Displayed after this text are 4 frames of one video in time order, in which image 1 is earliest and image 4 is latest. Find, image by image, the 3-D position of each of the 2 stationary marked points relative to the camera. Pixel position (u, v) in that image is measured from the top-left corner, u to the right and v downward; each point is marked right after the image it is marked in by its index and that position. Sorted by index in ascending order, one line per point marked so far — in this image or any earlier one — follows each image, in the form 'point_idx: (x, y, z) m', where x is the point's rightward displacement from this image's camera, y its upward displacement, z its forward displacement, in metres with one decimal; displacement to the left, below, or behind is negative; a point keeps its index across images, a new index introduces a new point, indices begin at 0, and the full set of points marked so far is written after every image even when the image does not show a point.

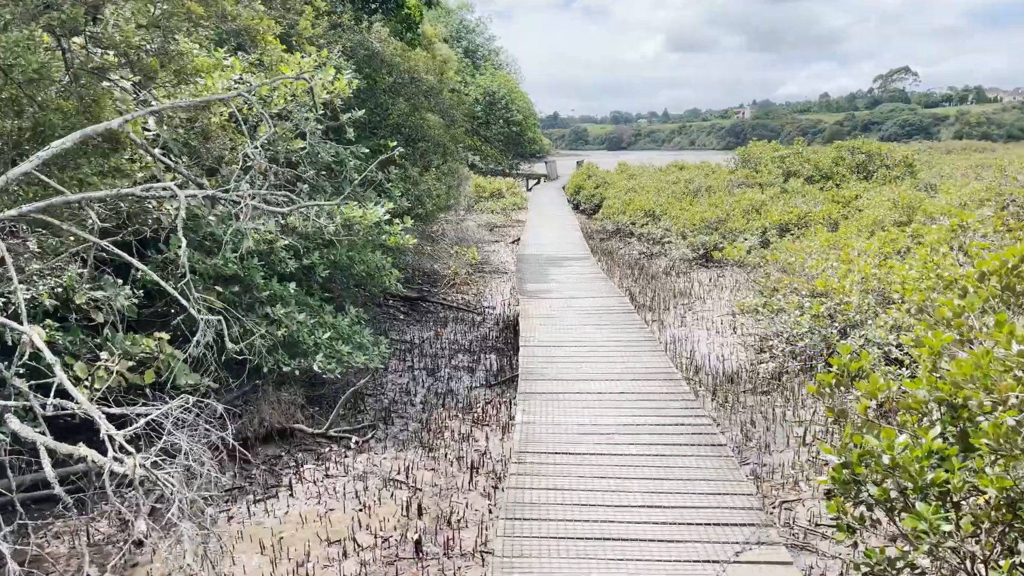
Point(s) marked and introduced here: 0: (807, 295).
0: (+2.5, 0.0, +7.0) m
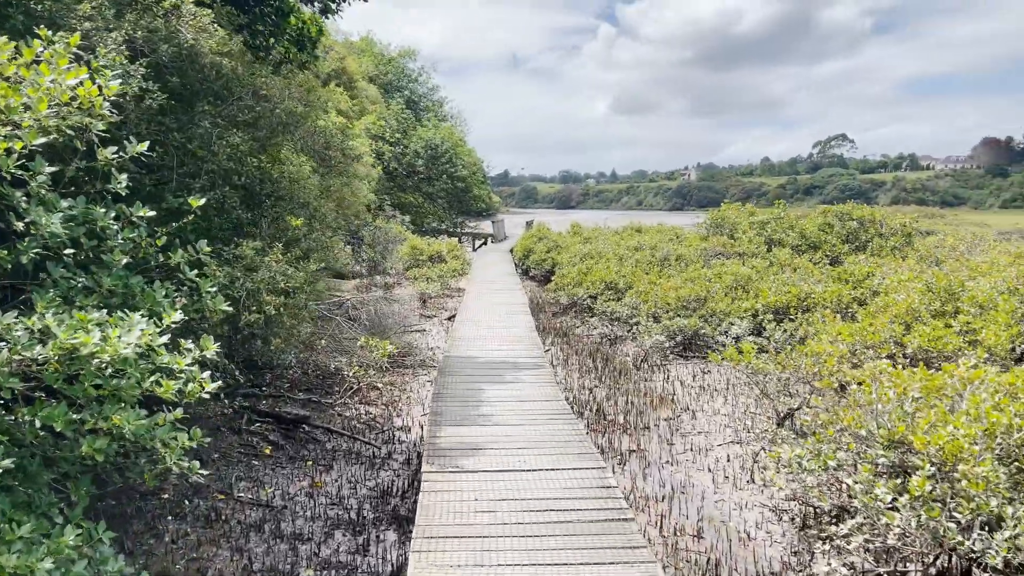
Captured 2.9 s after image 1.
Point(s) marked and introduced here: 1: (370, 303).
0: (+2.0, -0.8, +4.6) m
1: (-1.6, -0.2, +9.1) m
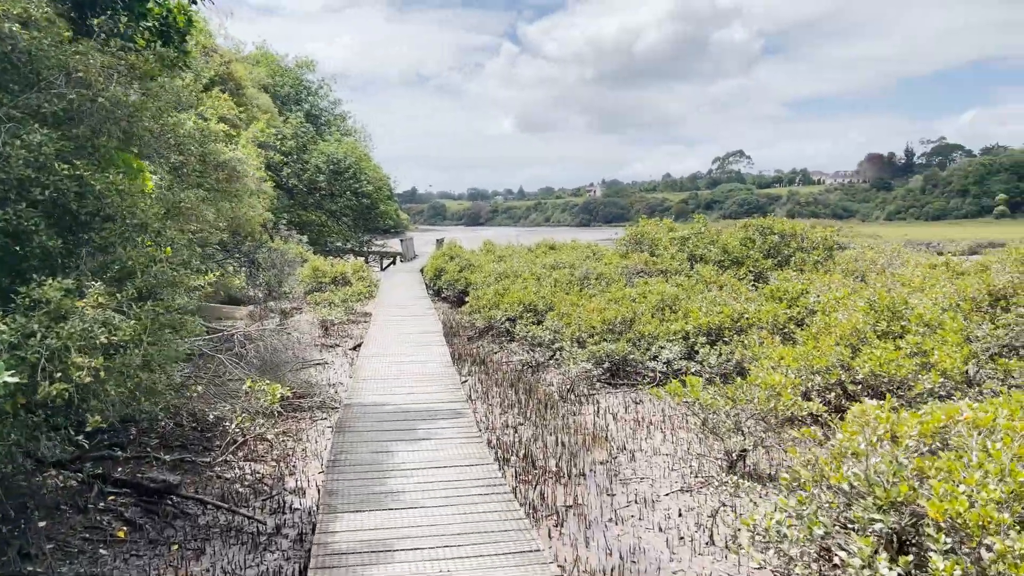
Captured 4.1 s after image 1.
0: (+1.6, -1.0, +3.8) m
1: (-2.5, -0.5, +7.9) m
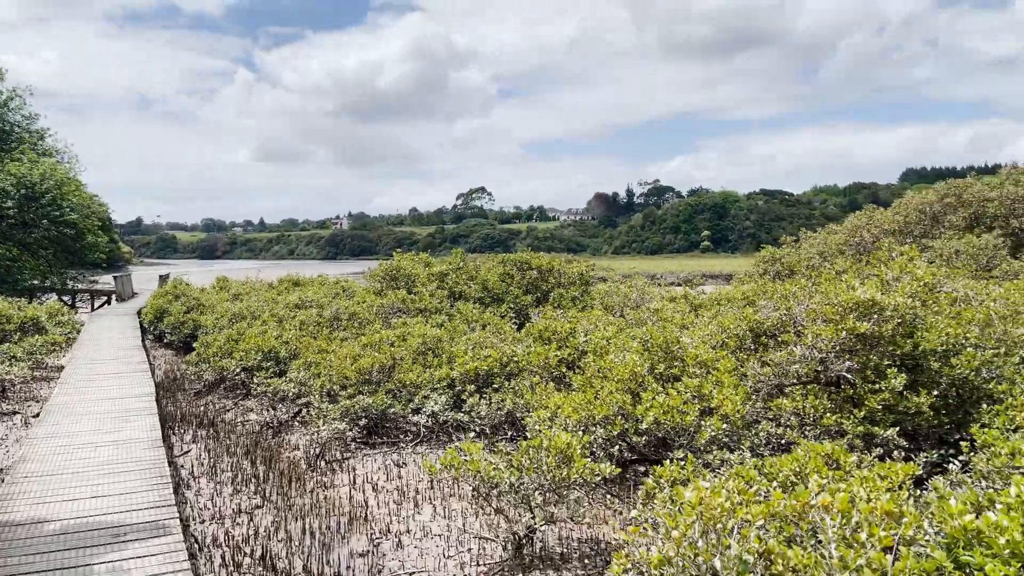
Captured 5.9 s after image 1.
0: (+0.7, -1.2, +3.0) m
1: (-4.5, -0.9, +5.7) m
